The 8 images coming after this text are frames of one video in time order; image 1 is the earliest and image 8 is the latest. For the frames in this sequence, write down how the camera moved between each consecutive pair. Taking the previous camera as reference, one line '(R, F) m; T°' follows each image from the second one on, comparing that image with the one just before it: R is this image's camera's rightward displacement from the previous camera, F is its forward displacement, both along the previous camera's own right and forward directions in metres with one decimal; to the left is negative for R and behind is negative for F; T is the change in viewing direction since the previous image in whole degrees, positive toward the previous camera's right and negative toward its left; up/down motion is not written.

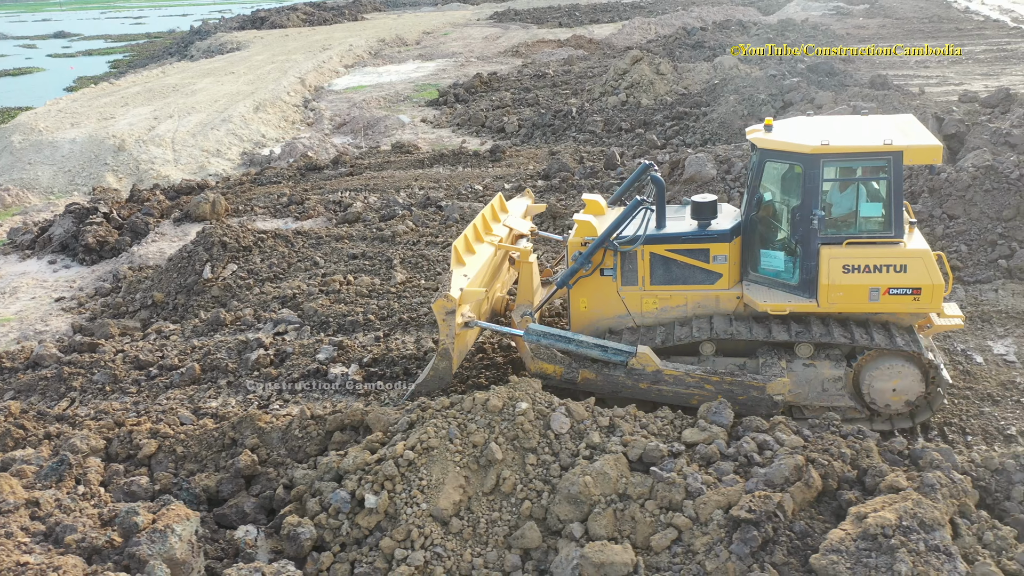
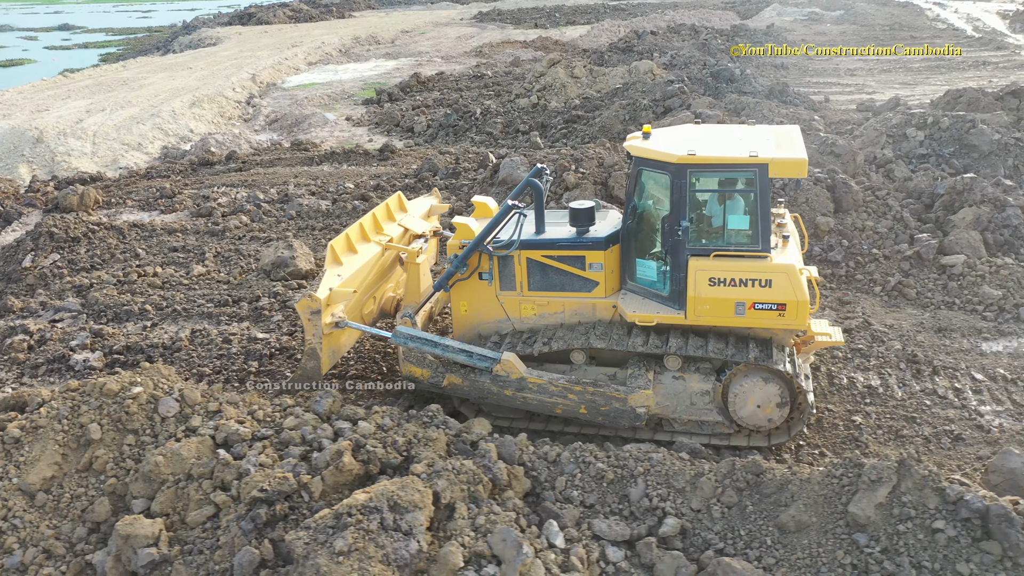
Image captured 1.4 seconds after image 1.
(+2.4, -0.3) m; -1°
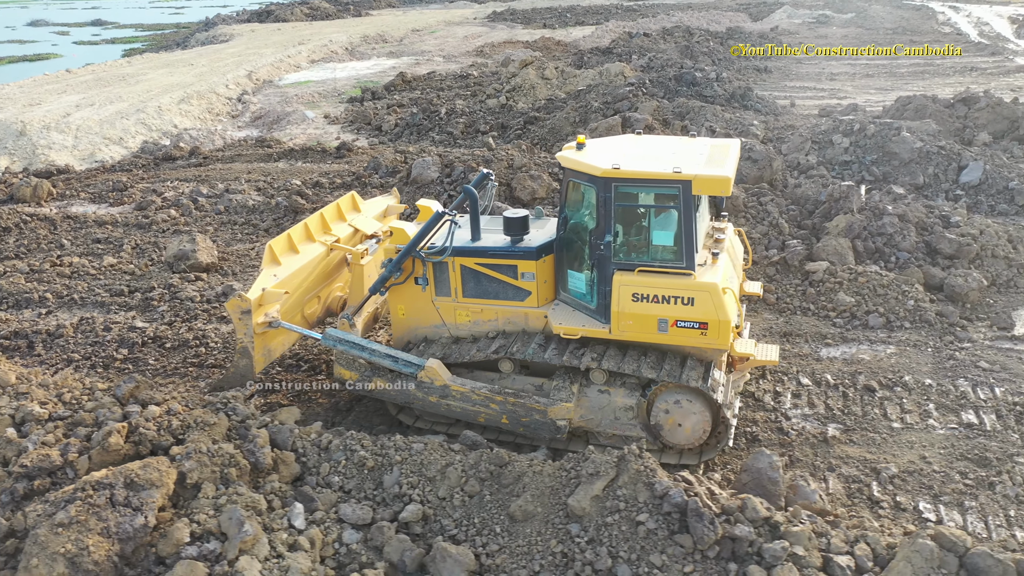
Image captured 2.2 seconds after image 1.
(+1.5, -0.2) m; -2°
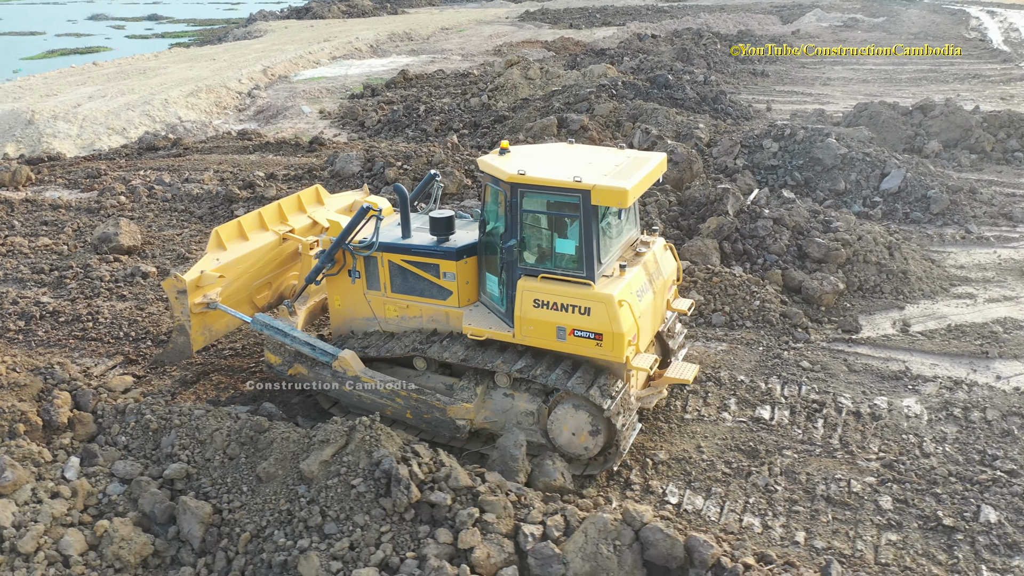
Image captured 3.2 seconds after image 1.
(+1.8, -0.3) m; -3°
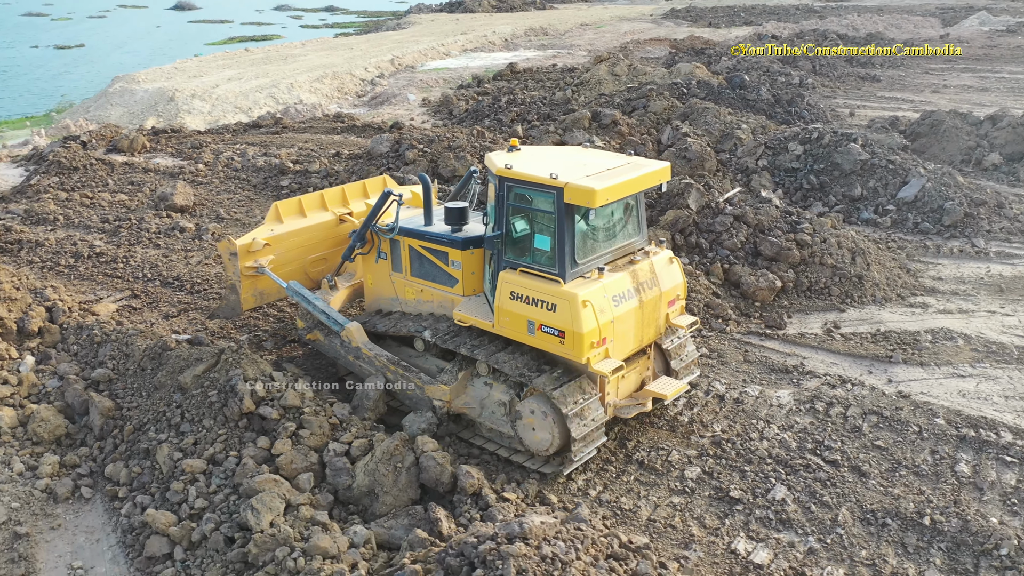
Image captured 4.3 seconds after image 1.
(+2.1, -0.5) m; -10°
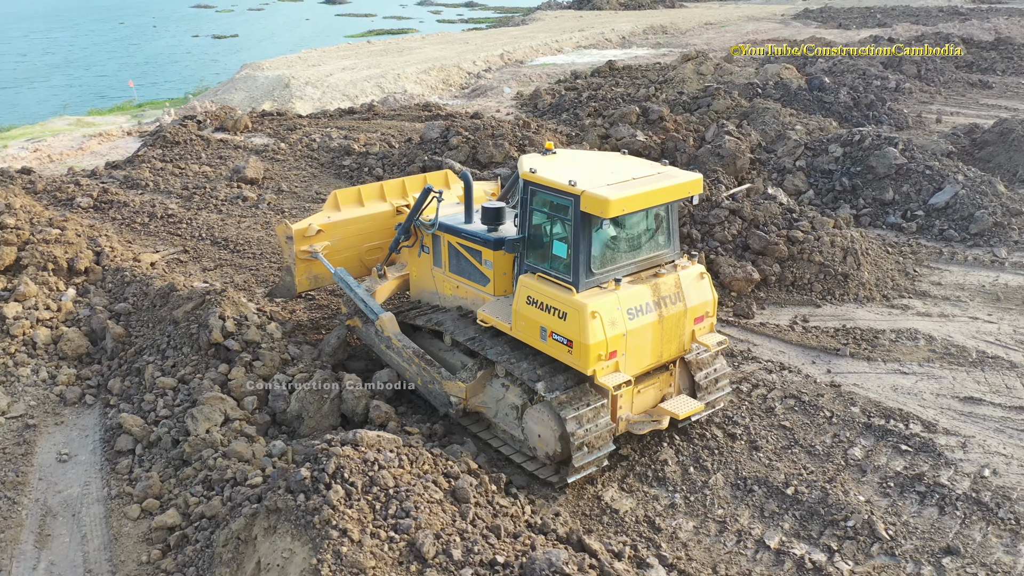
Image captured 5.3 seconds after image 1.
(+1.5, -0.5) m; -9°
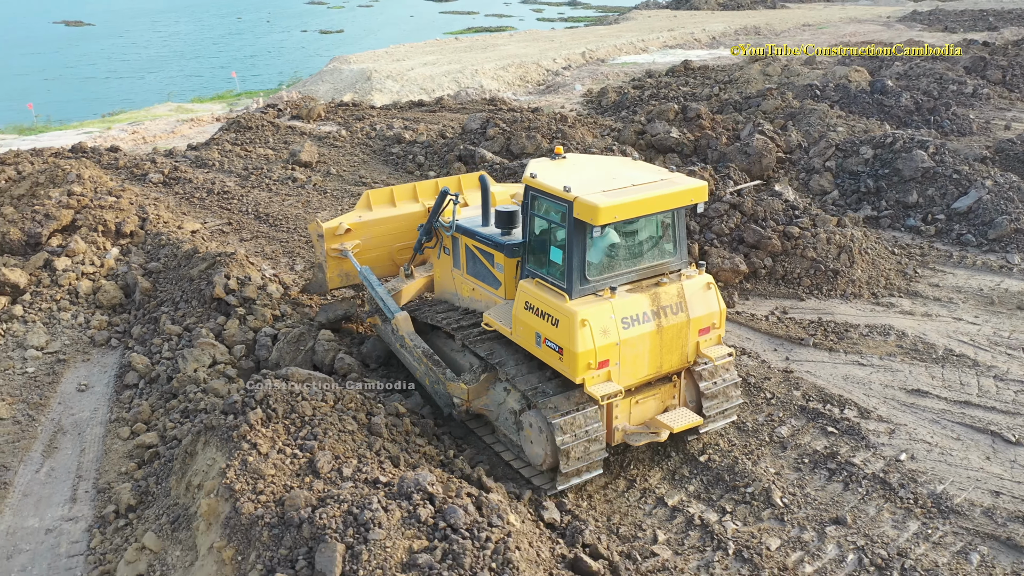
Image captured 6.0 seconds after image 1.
(+1.1, -0.5) m; -7°
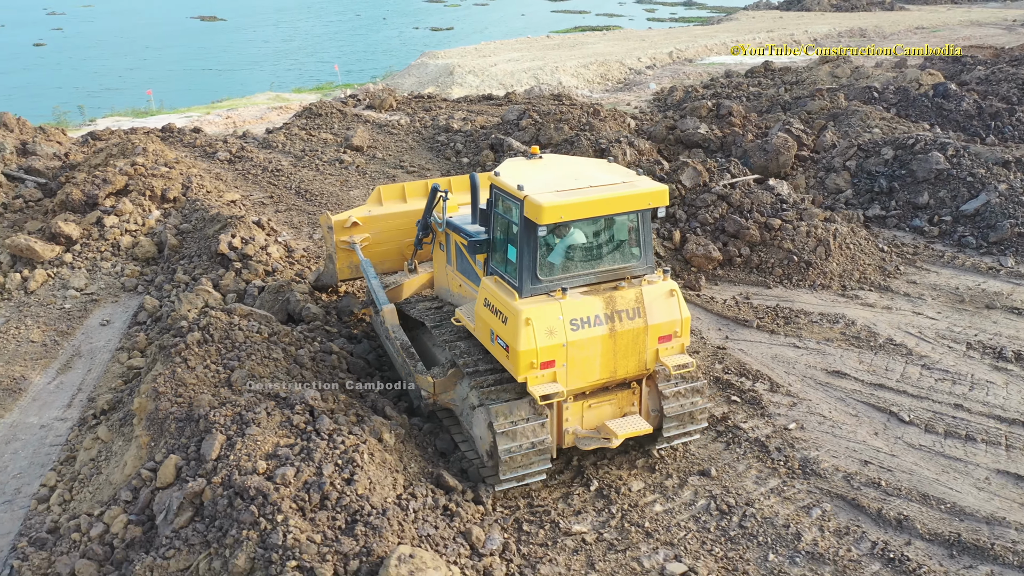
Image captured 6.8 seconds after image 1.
(+1.4, -0.6) m; -7°
